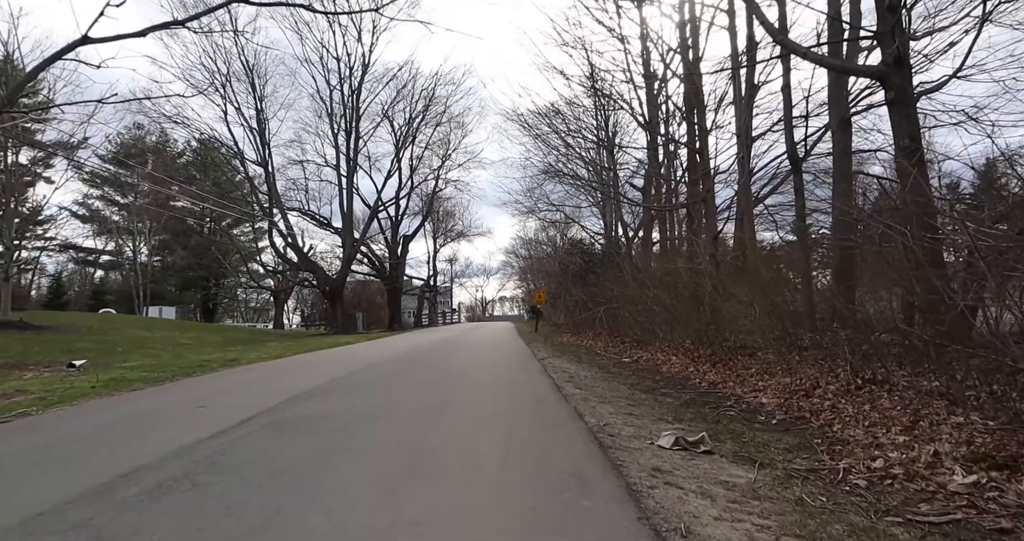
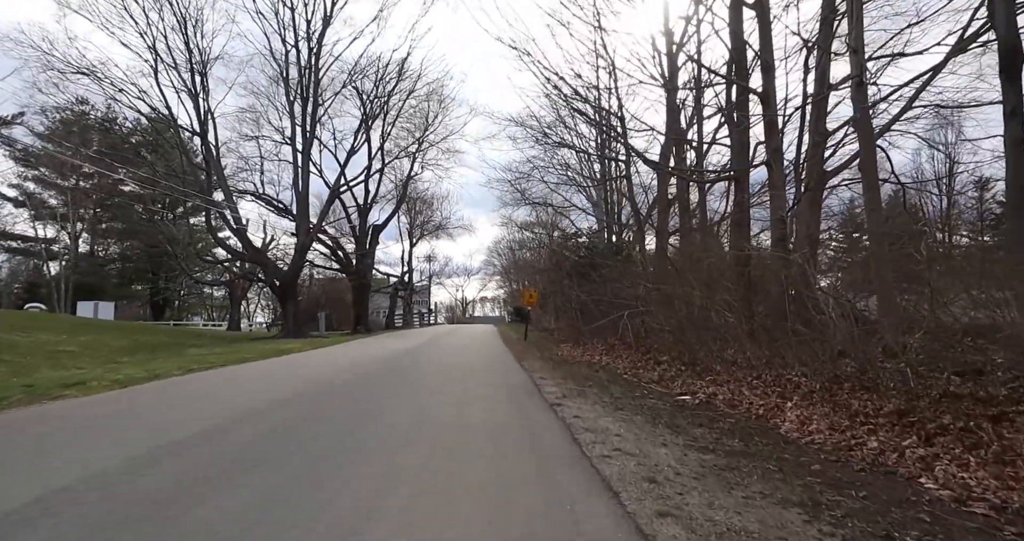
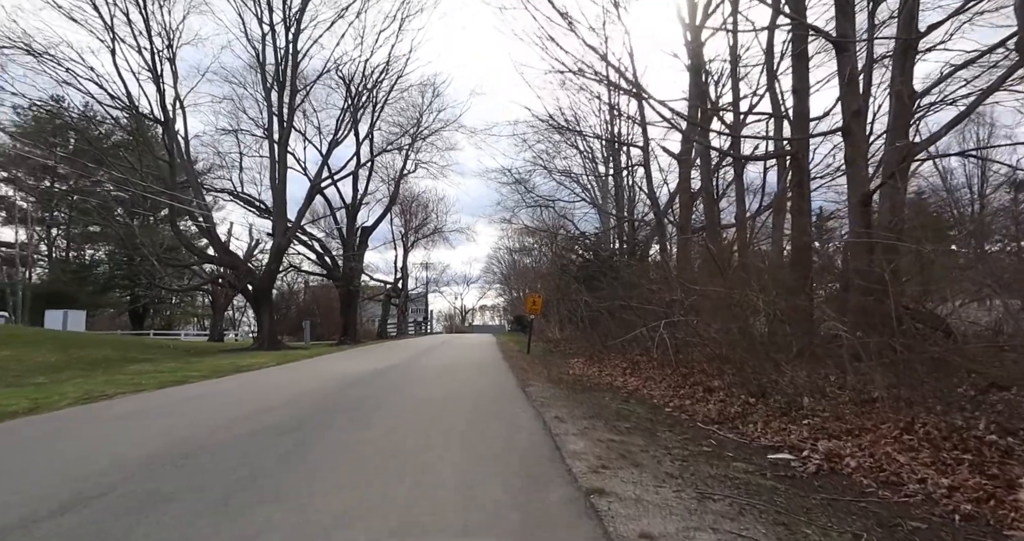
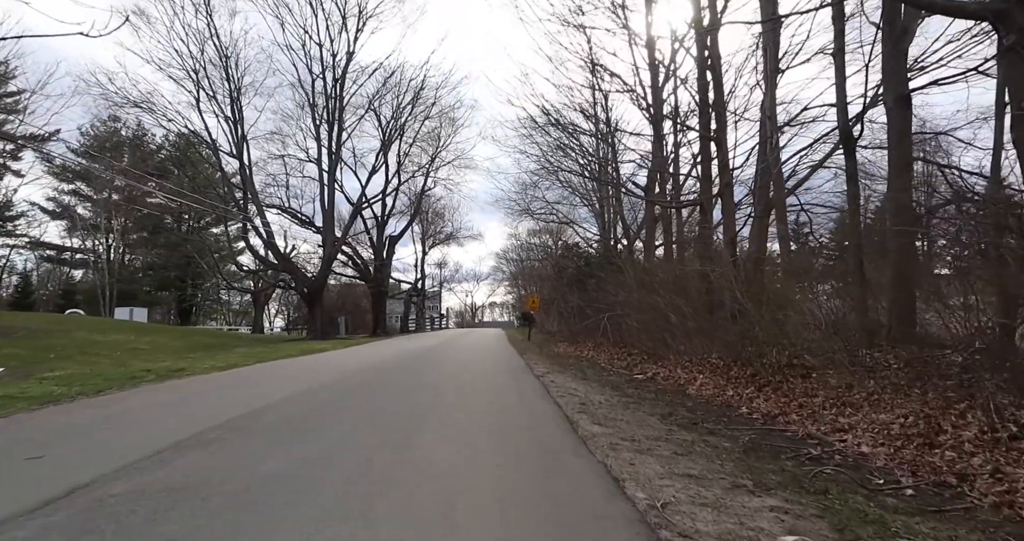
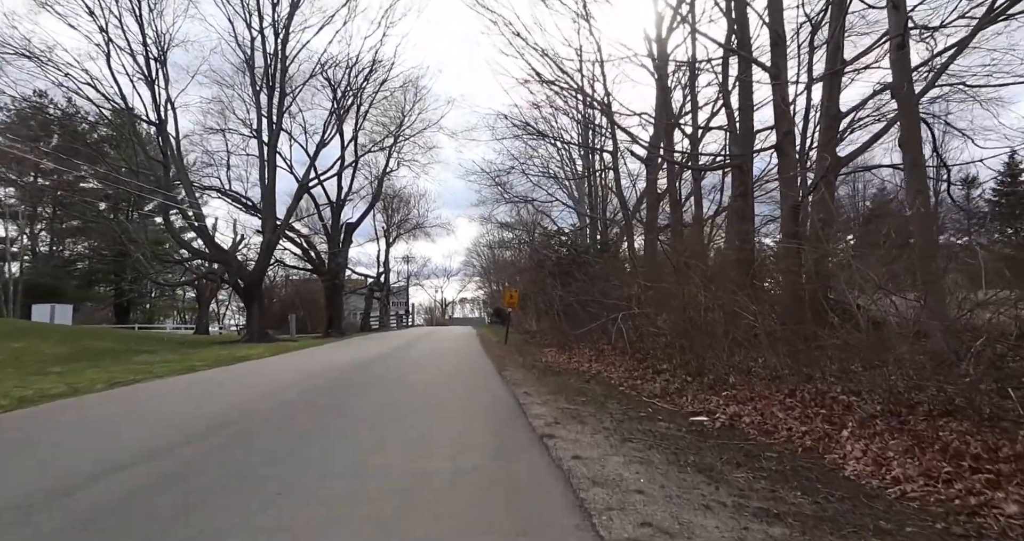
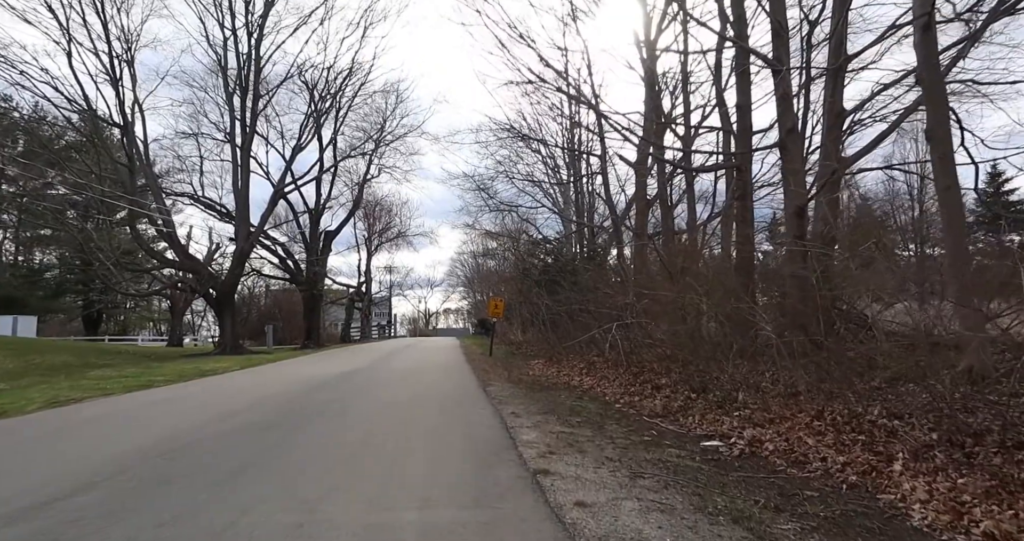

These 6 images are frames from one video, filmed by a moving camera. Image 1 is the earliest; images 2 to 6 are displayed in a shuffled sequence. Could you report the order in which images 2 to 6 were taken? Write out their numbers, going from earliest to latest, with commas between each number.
4, 2, 5, 6, 3
